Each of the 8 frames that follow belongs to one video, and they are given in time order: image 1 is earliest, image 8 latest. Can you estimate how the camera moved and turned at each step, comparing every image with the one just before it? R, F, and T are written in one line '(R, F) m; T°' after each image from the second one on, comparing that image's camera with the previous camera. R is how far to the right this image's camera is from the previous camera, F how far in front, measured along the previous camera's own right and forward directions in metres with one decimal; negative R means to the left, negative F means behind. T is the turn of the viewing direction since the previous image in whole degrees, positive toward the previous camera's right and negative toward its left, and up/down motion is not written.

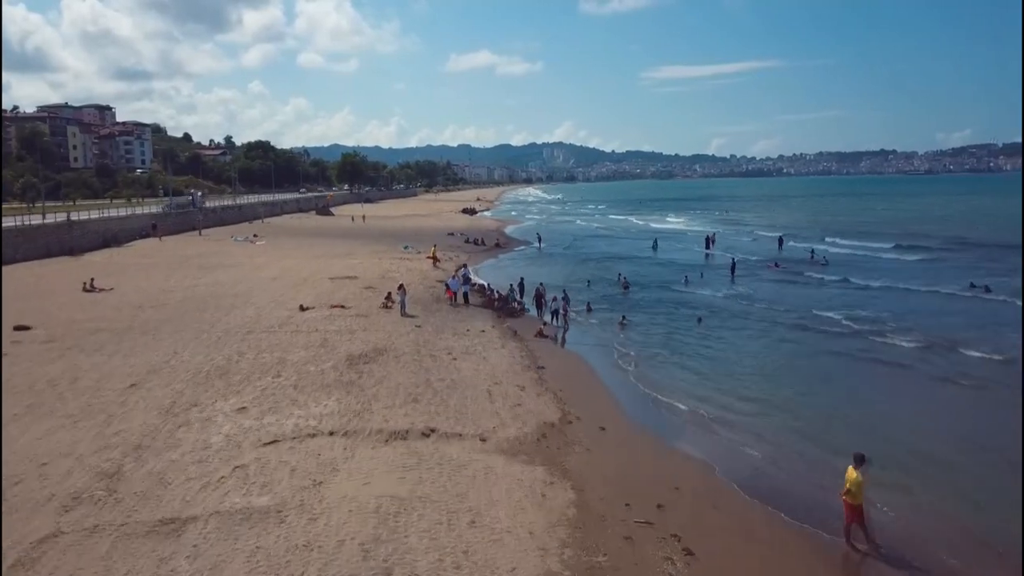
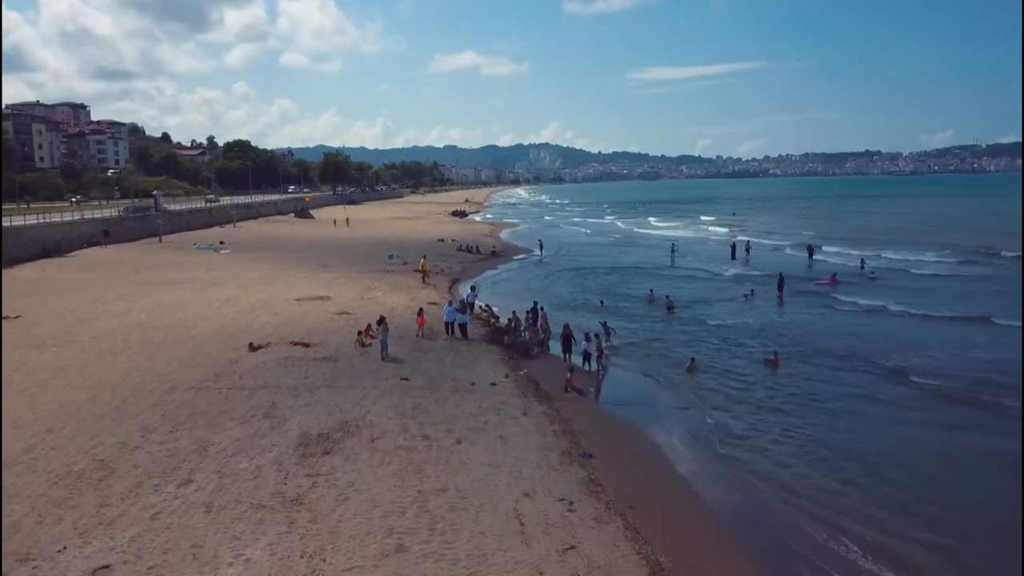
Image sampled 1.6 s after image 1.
(-0.7, +5.6) m; +1°
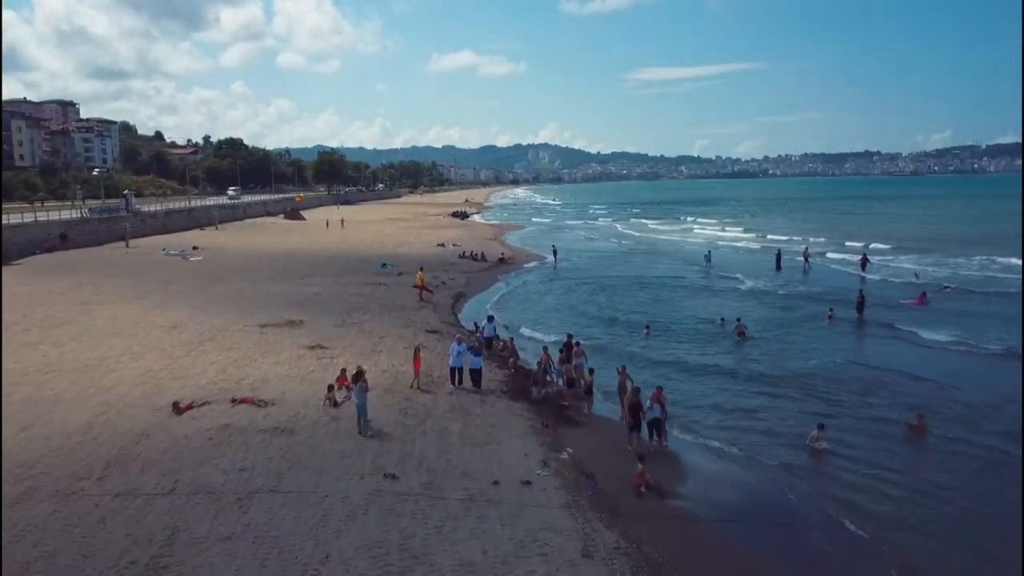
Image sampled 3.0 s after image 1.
(-0.6, +5.4) m; 0°
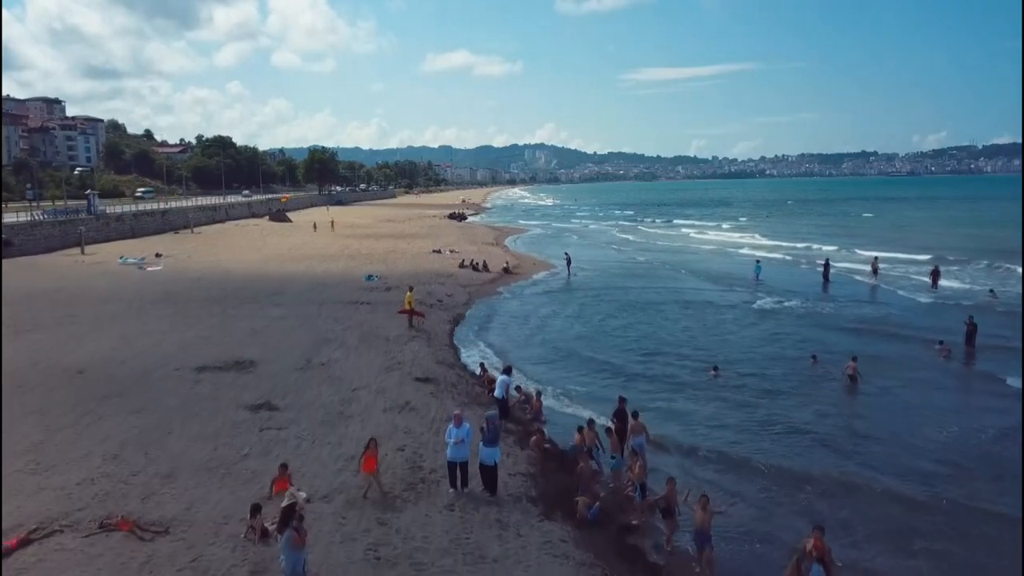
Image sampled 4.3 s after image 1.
(-0.4, +5.1) m; 0°
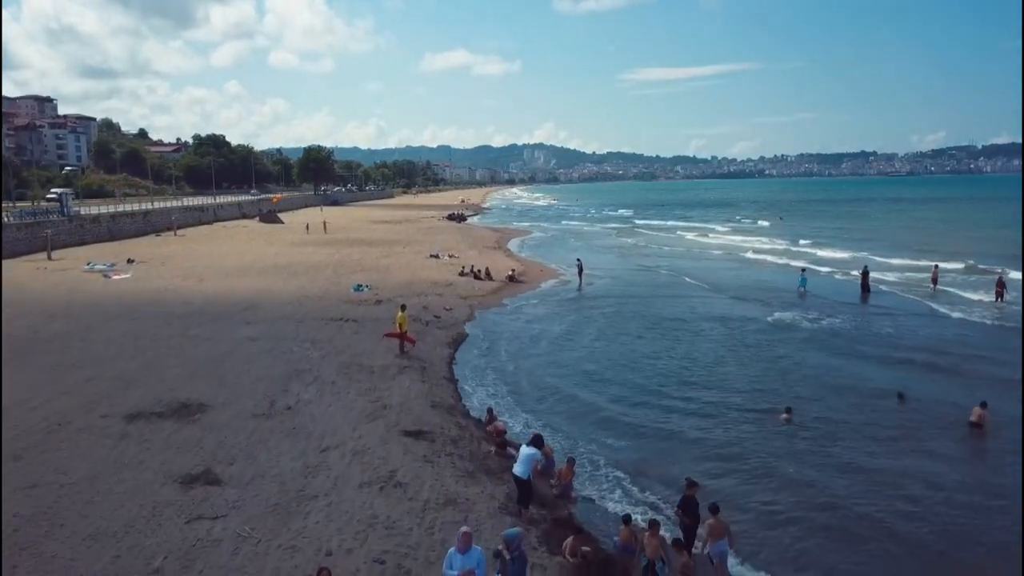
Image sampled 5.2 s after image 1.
(-0.3, +3.3) m; 0°
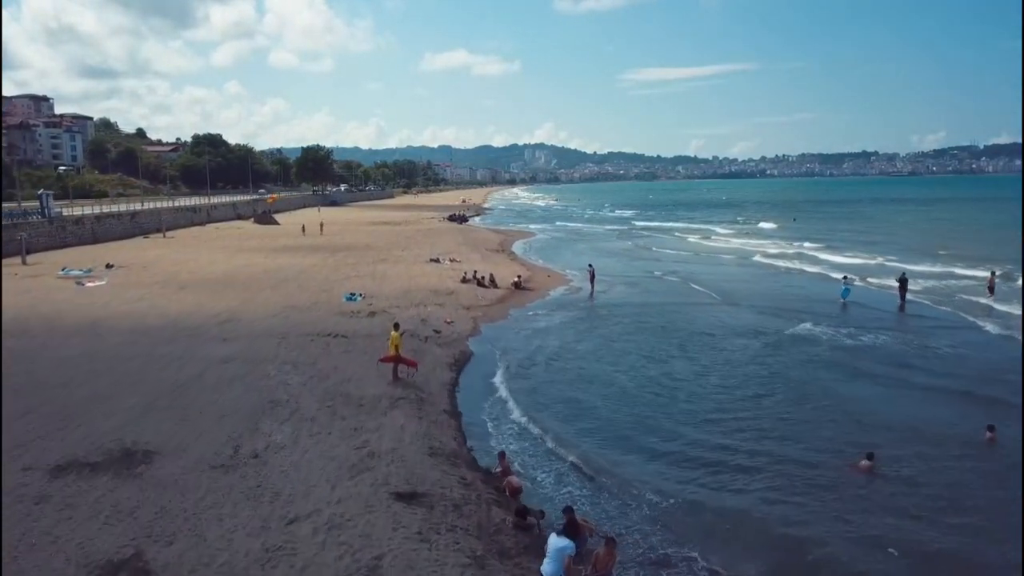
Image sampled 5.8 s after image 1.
(-0.2, +2.3) m; 0°
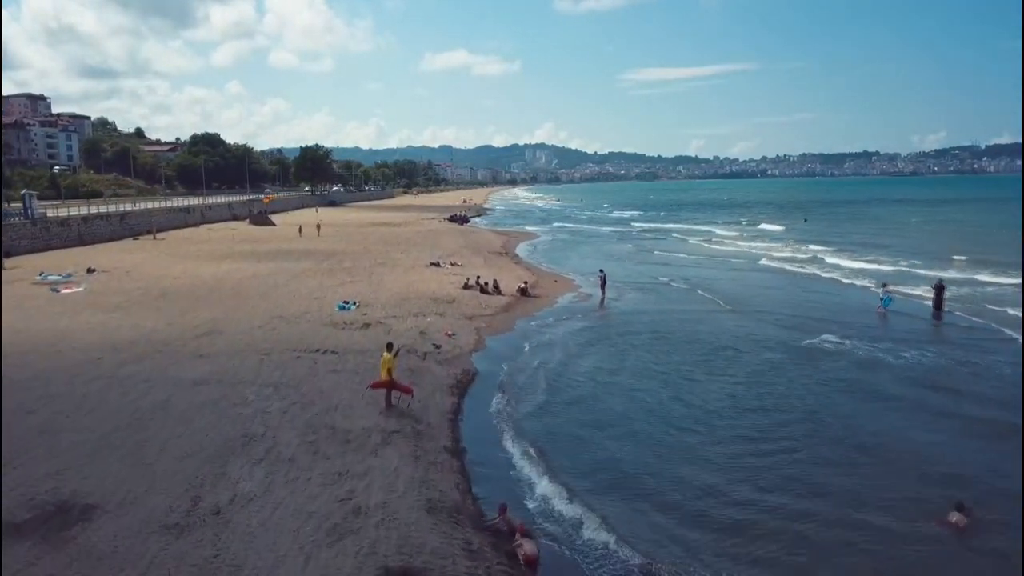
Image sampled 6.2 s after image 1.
(-0.2, +1.8) m; 0°
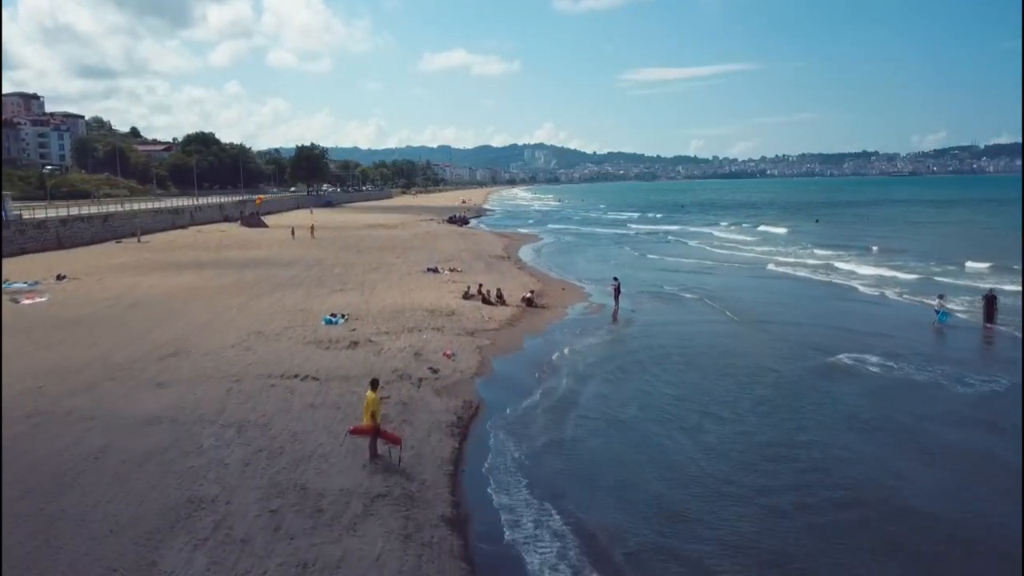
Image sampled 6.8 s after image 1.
(-0.2, +2.3) m; 0°
